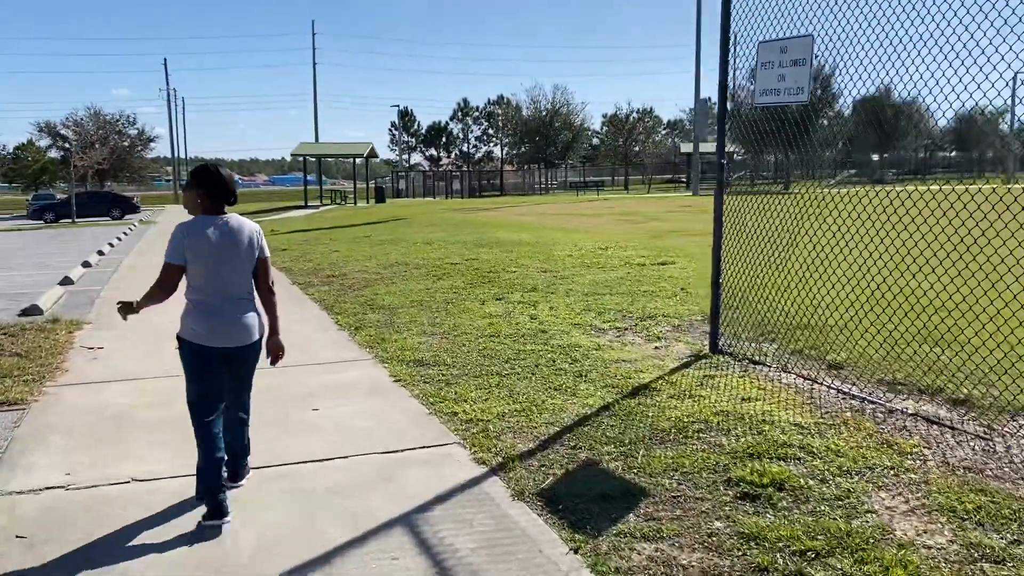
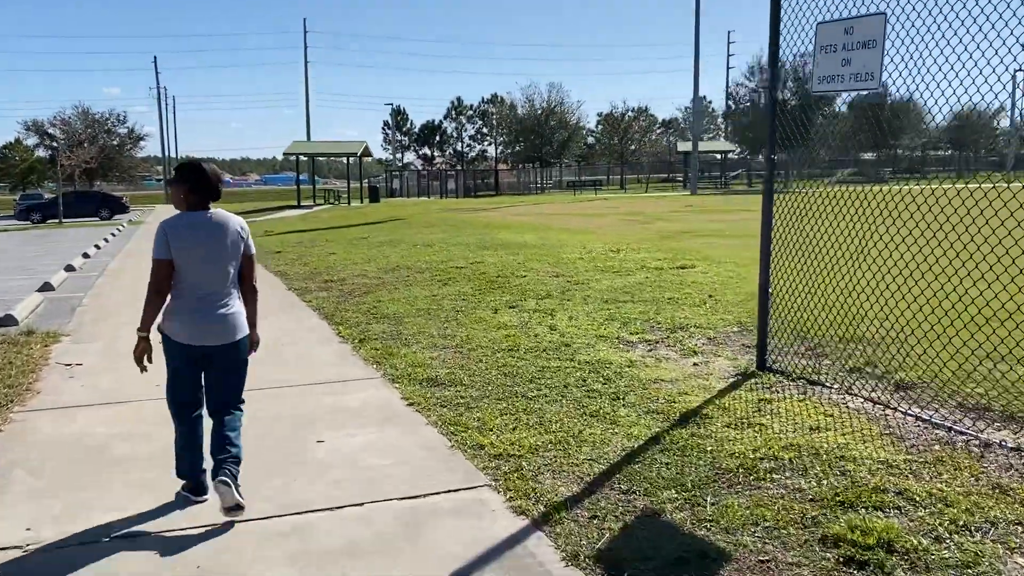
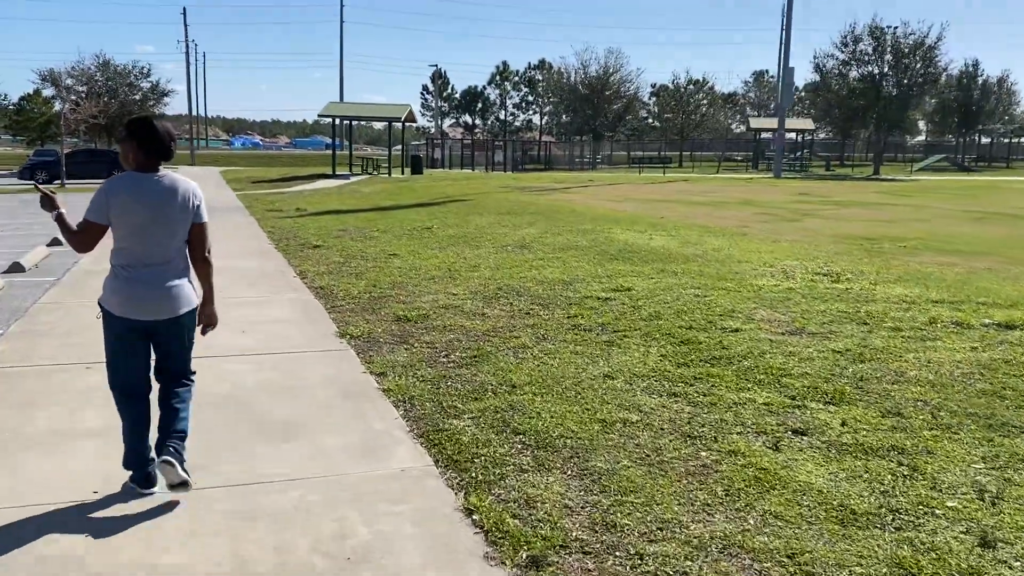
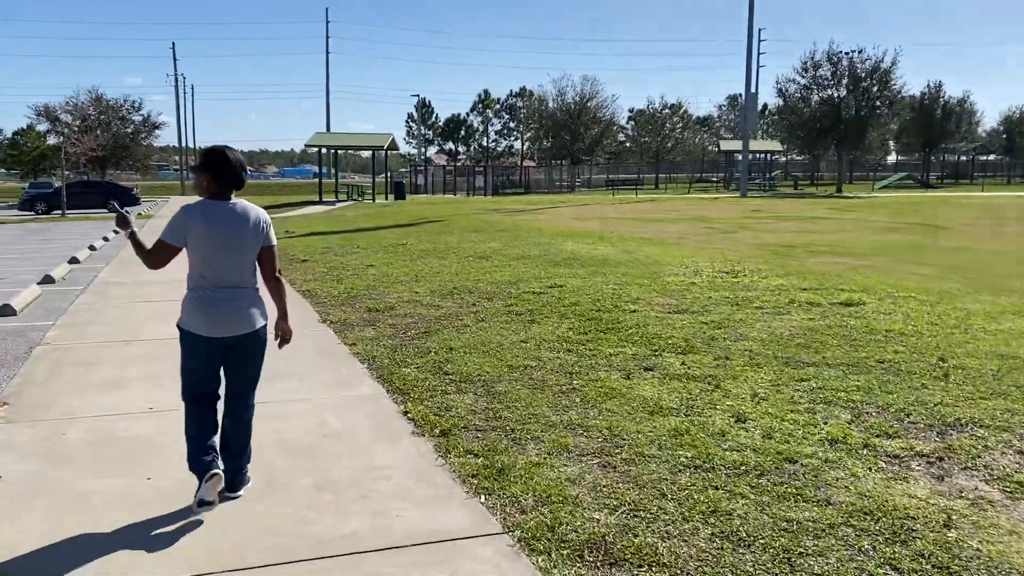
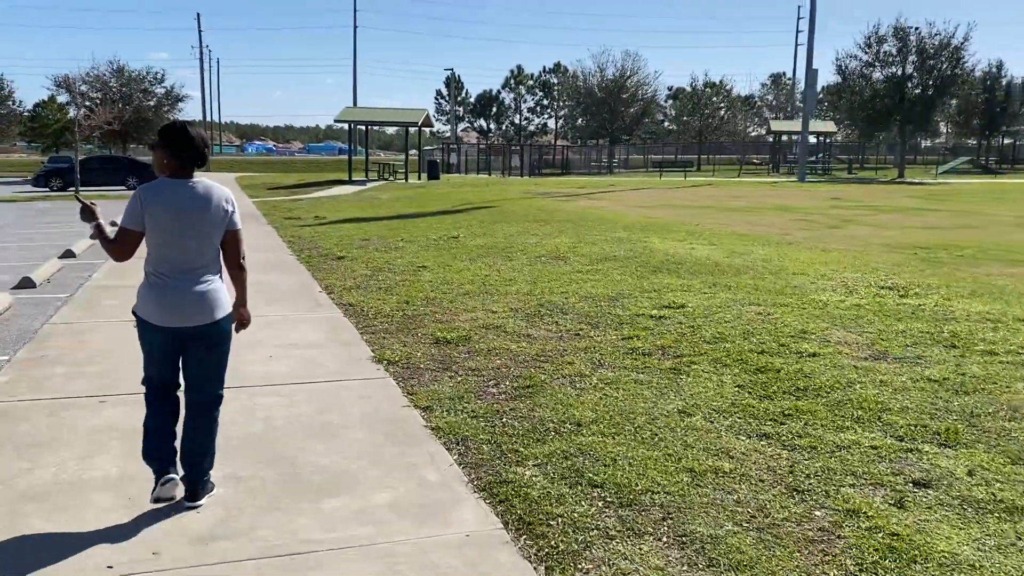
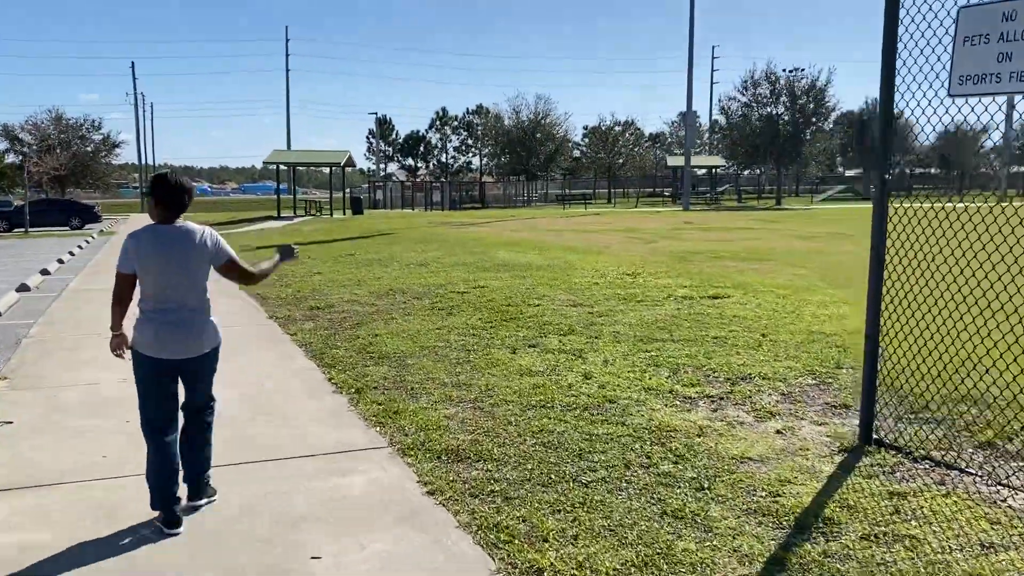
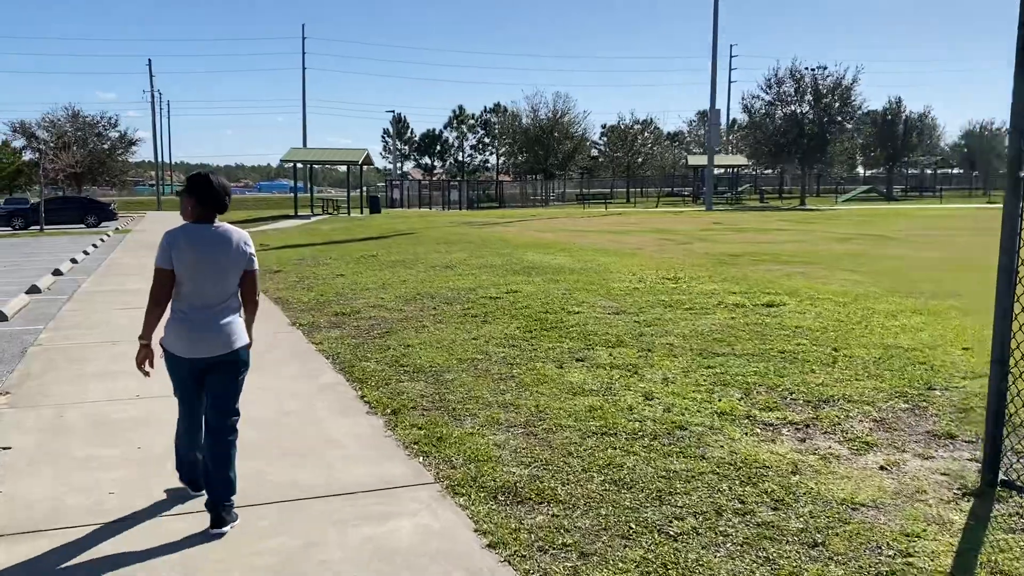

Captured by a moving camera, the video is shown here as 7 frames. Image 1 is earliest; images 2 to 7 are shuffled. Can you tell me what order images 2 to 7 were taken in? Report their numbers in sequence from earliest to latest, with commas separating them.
2, 6, 7, 4, 3, 5
